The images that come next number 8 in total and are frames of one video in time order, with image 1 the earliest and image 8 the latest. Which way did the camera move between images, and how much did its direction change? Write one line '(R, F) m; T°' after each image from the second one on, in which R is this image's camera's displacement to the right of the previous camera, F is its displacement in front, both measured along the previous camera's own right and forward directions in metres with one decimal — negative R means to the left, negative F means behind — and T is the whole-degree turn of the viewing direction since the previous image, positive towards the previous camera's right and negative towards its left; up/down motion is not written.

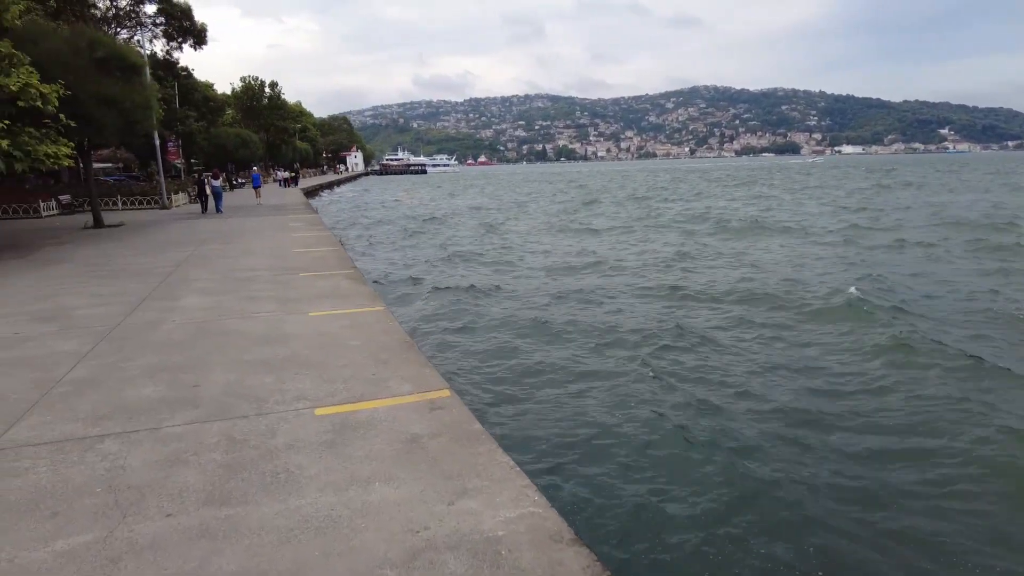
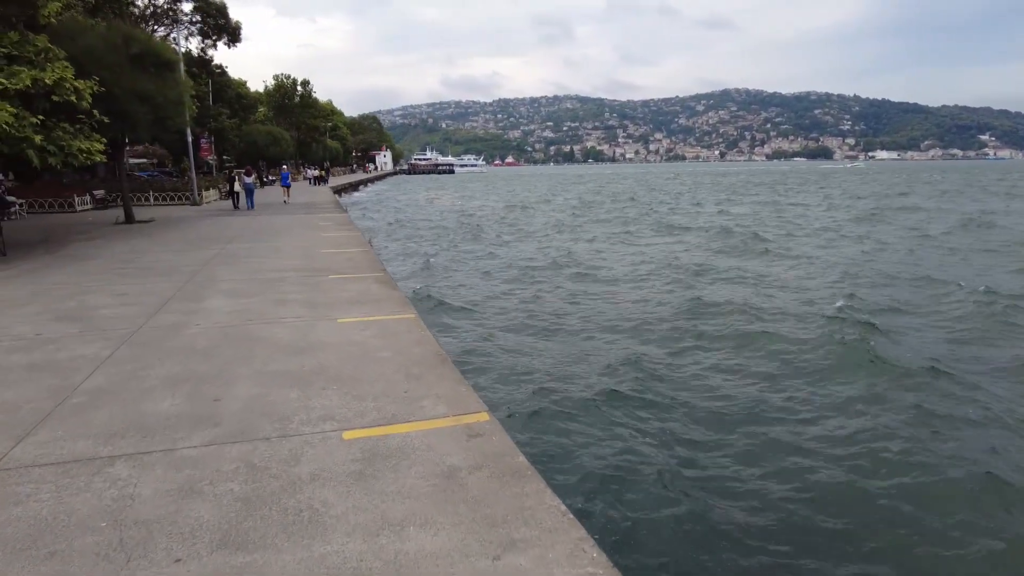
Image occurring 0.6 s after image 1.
(-0.1, +0.4) m; -2°
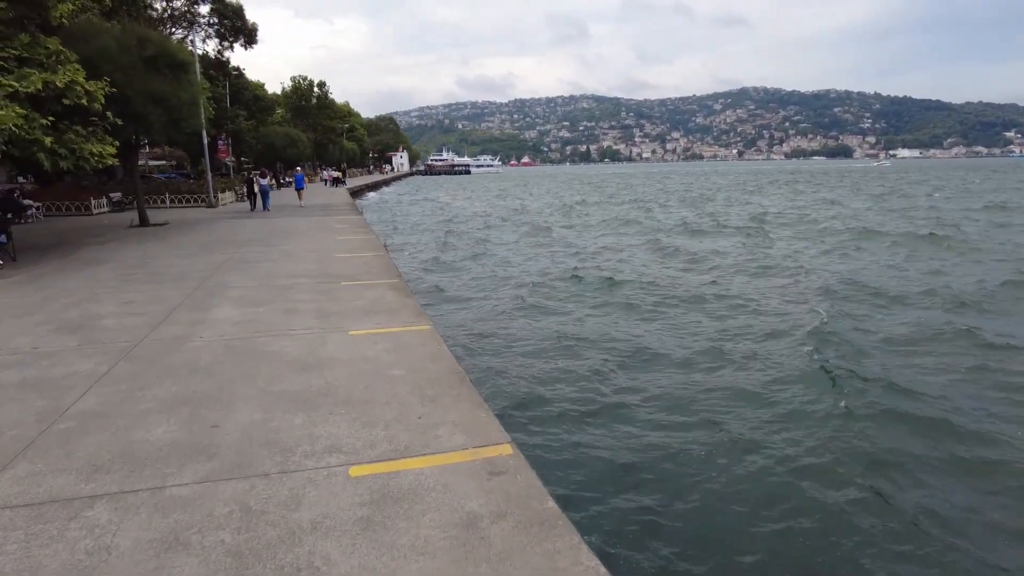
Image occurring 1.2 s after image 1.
(-0.1, +0.4) m; -1°
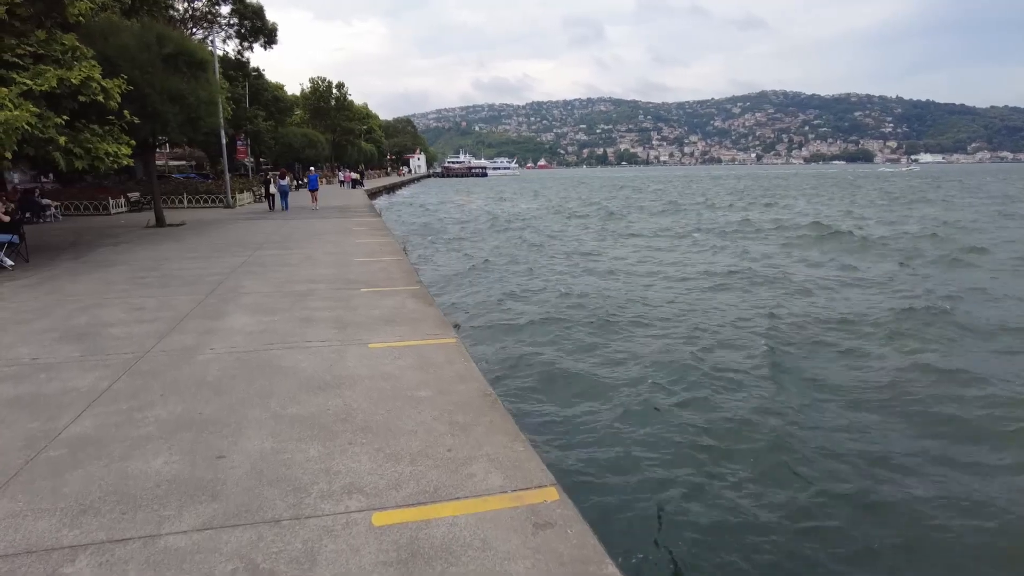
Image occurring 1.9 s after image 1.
(-0.2, +0.5) m; -1°
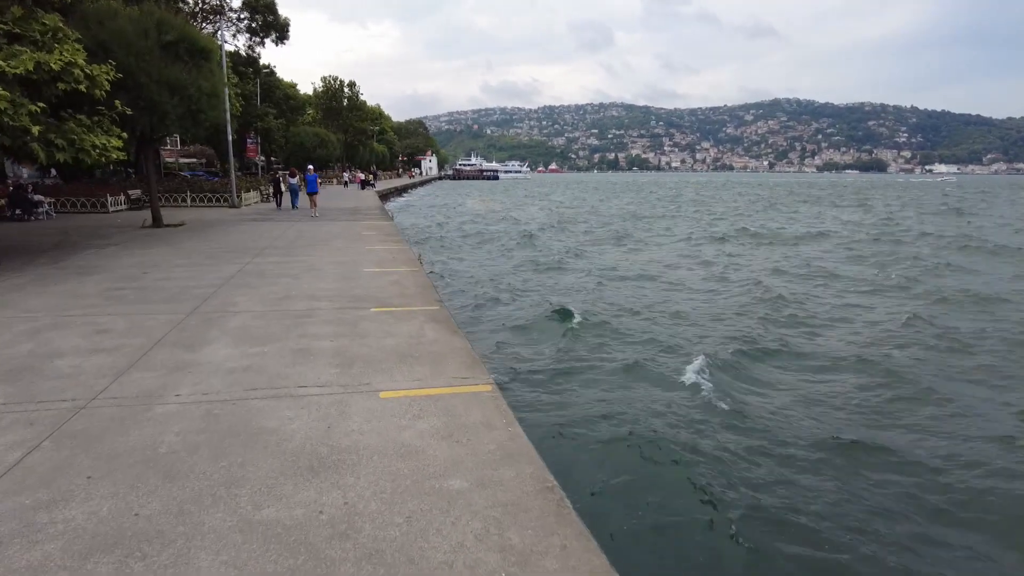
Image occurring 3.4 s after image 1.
(-0.3, +1.3) m; -1°
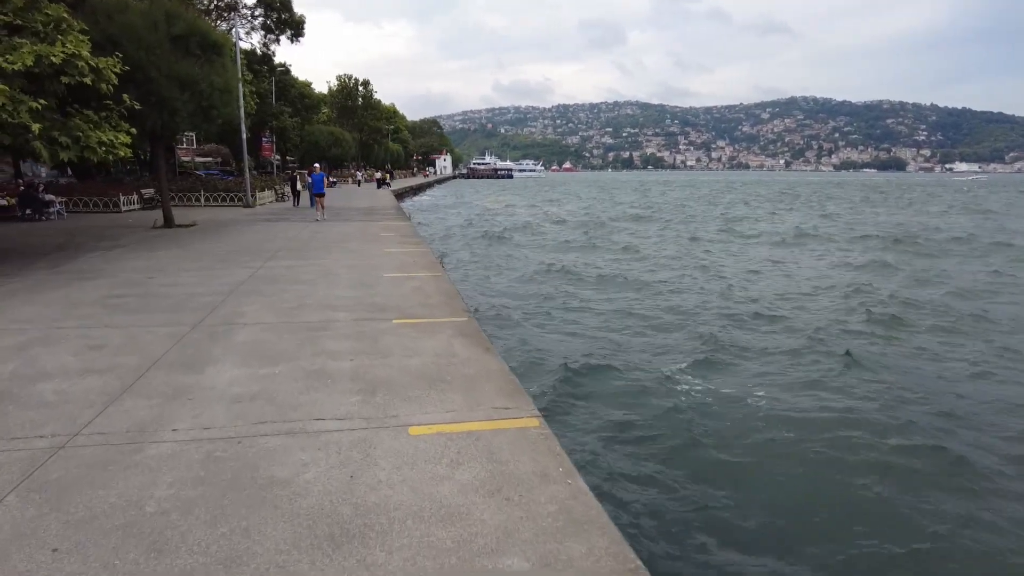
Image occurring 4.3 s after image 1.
(-0.2, +0.7) m; -1°
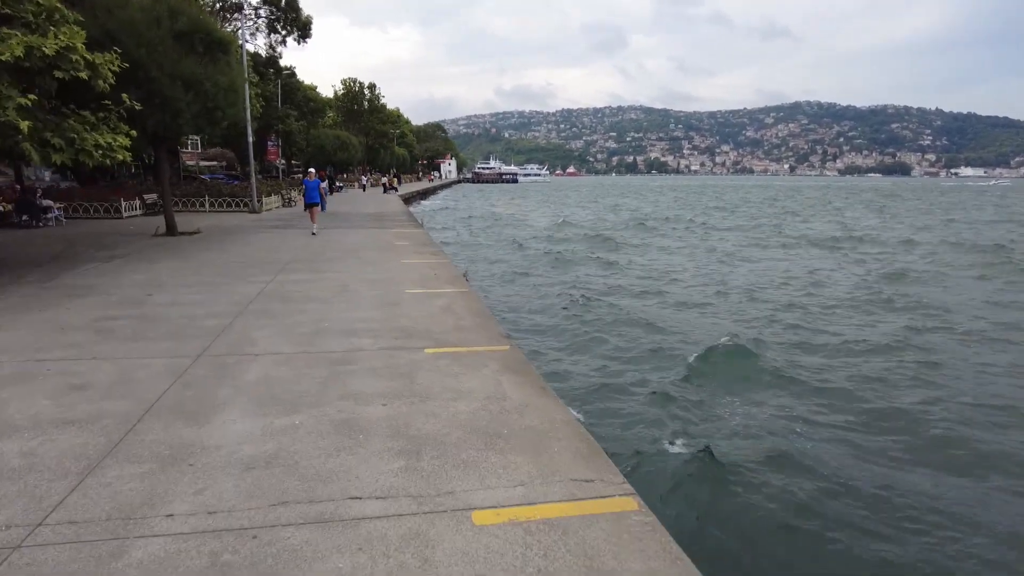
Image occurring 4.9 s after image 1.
(-0.4, +0.9) m; 0°
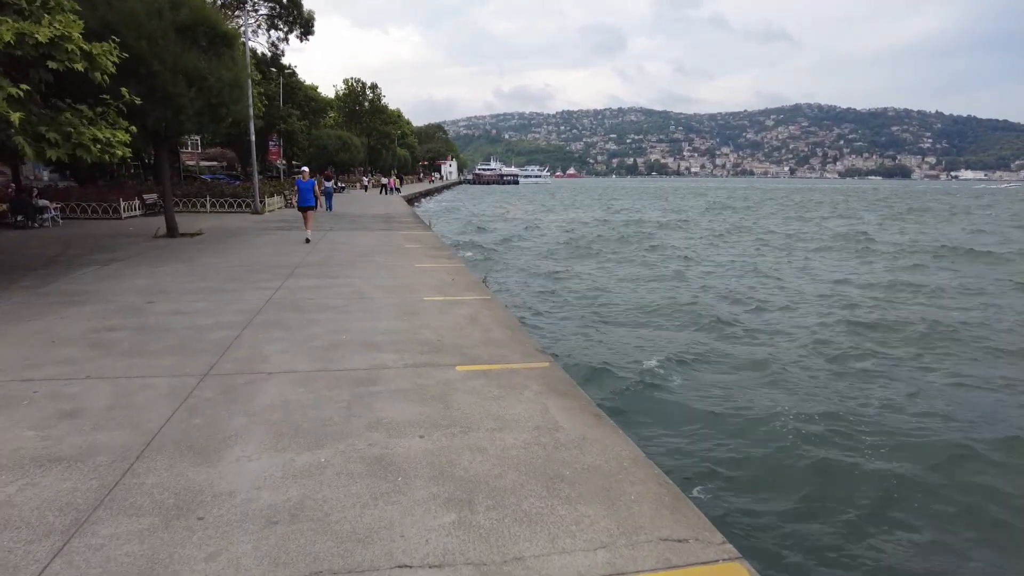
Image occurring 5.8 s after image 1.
(-0.3, +0.6) m; 0°
